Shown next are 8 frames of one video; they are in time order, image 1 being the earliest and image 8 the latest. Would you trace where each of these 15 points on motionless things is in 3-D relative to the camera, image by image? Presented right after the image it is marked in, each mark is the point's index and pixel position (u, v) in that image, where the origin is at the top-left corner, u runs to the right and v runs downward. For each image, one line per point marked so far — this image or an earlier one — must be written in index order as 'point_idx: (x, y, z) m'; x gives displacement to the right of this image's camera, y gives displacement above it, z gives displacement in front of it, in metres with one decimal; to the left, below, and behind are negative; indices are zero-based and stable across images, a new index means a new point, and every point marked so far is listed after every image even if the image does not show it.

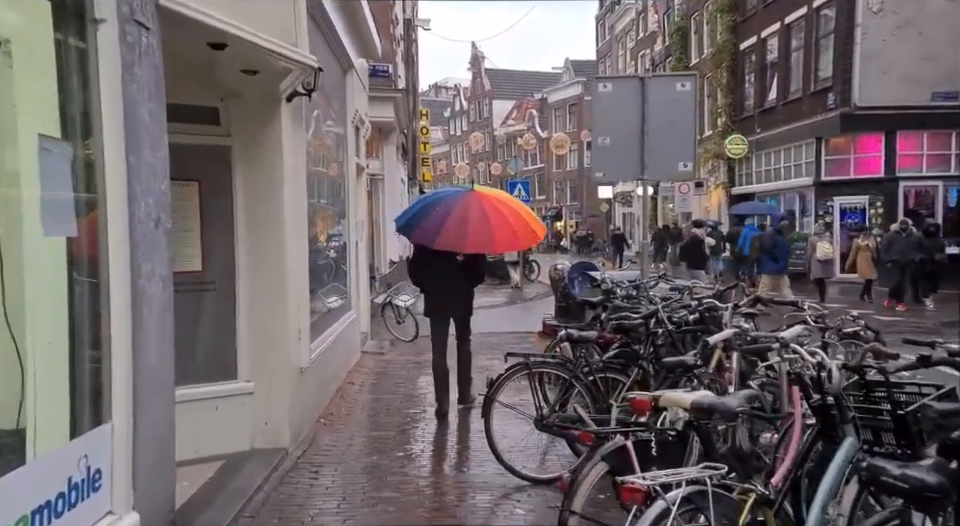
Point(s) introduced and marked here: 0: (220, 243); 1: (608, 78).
0: (-1.6, +0.1, +5.6) m
1: (+1.2, +1.7, +8.2) m
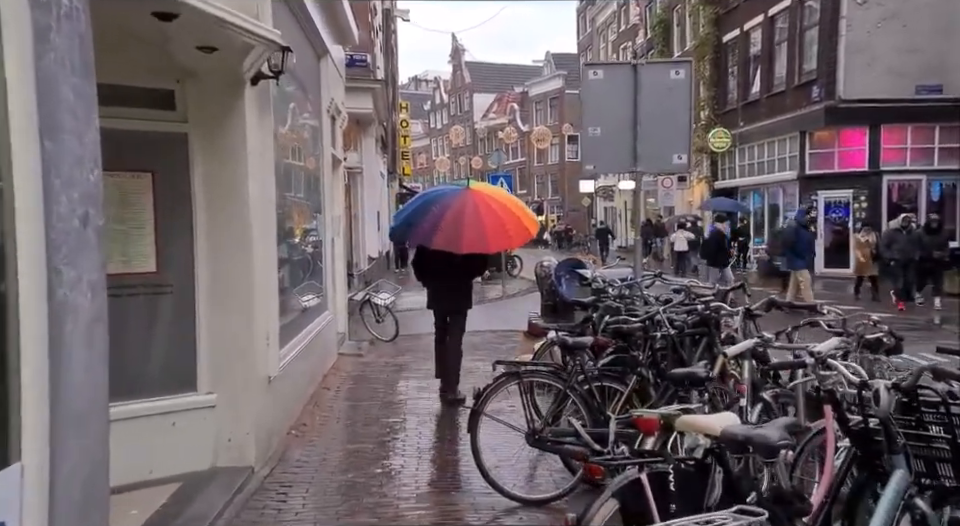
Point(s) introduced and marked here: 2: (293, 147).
0: (-1.7, +0.1, +5.1) m
1: (+1.0, +1.7, +7.7) m
2: (-1.6, +1.0, +7.8) m
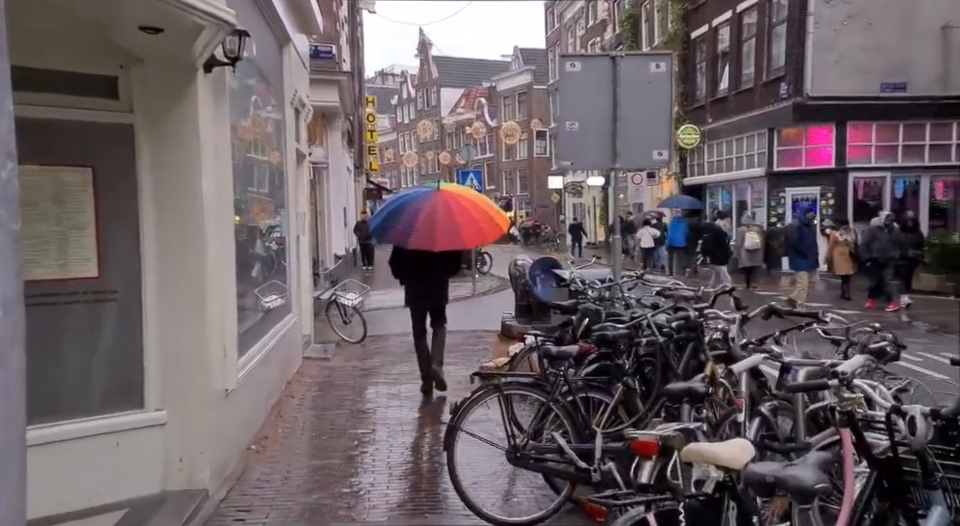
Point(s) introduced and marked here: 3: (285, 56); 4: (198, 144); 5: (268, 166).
0: (-1.8, +0.1, +4.6) m
1: (+0.8, +1.7, +7.4) m
2: (-1.8, +1.0, +7.4) m
3: (-1.9, +2.0, +8.8) m
4: (-1.5, +0.6, +4.7) m
5: (-1.9, +0.8, +7.9) m
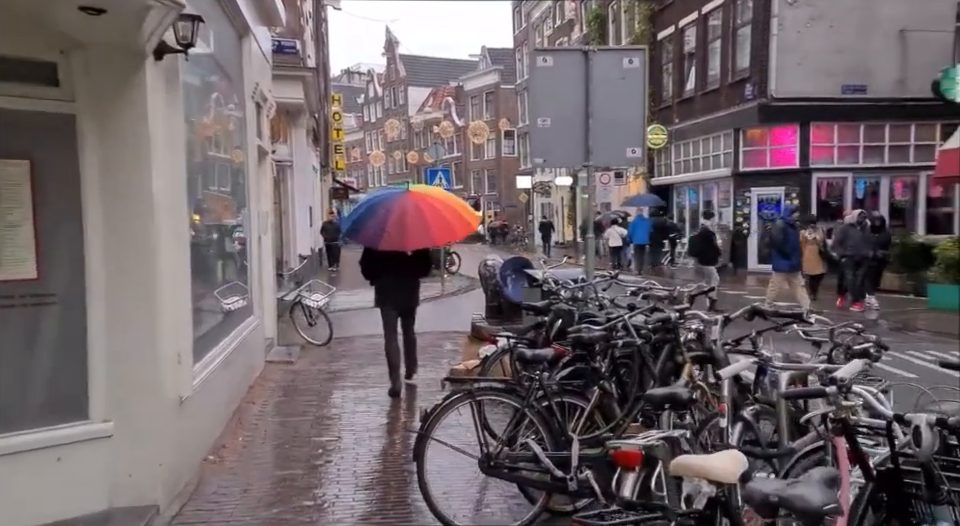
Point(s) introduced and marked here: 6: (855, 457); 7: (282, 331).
0: (-2.0, +0.1, +4.3) m
1: (+0.5, +1.7, +7.2) m
2: (-2.1, +1.0, +7.1) m
3: (-2.2, +2.0, +8.5) m
4: (-1.6, +0.6, +4.5) m
5: (-2.1, +0.8, +7.7) m
6: (+1.4, -0.7, +3.4) m
7: (-2.5, -0.9, +11.4) m
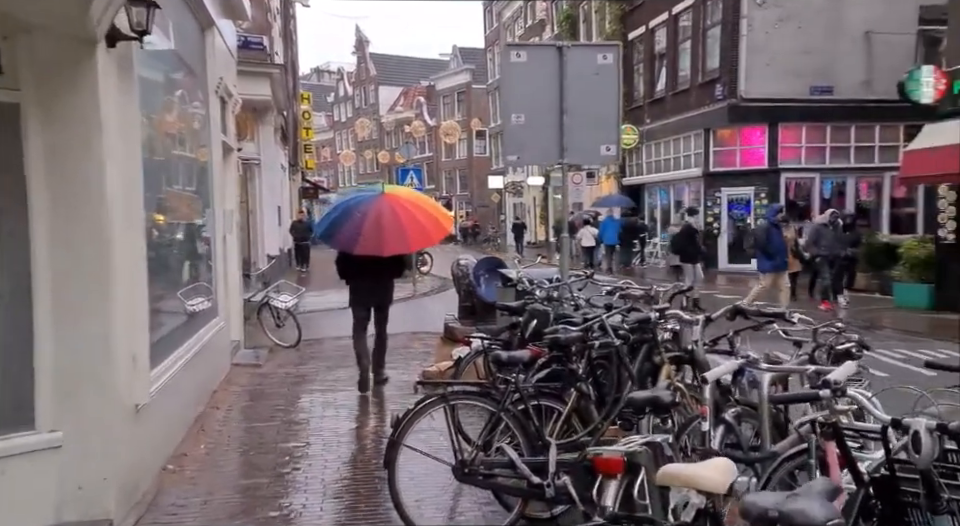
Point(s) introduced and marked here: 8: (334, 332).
0: (-2.1, +0.1, +4.1) m
1: (+0.3, +1.7, +7.1) m
2: (-2.3, +1.0, +6.9) m
3: (-2.5, +2.0, +8.3) m
4: (-1.7, +0.6, +4.2) m
5: (-2.4, +0.8, +7.4) m
6: (+1.3, -0.7, +3.3) m
7: (-2.8, -0.9, +11.2) m
8: (-1.9, -0.9, +11.6) m
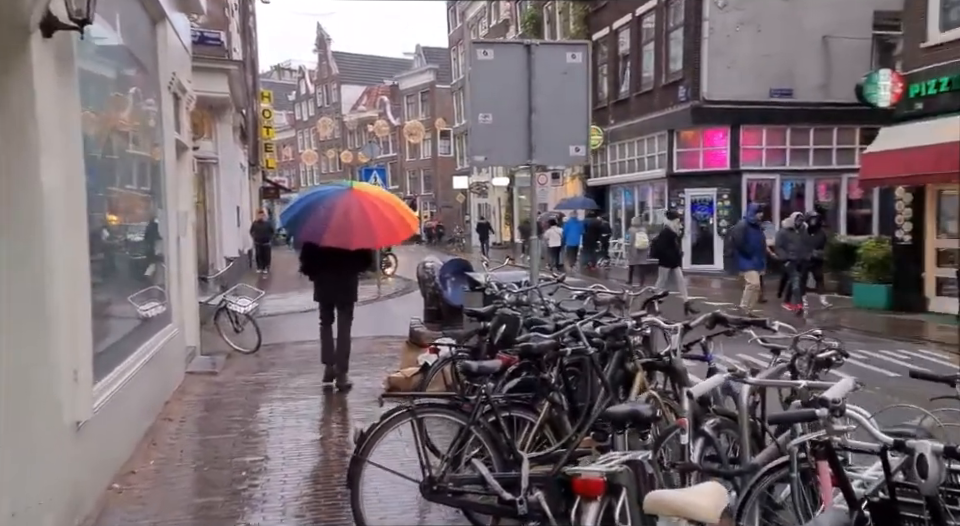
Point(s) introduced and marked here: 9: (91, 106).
0: (-2.2, +0.1, +3.8) m
1: (+0.1, +1.7, +6.9) m
2: (-2.5, +1.0, +6.6) m
3: (-2.8, +2.0, +8.0) m
4: (-1.9, +0.6, +4.0) m
5: (-2.6, +0.8, +7.1) m
6: (+1.2, -0.7, +3.1) m
7: (-3.3, -0.9, +10.8) m
8: (-2.3, -0.9, +11.3) m
9: (-2.3, +0.9, +5.4) m
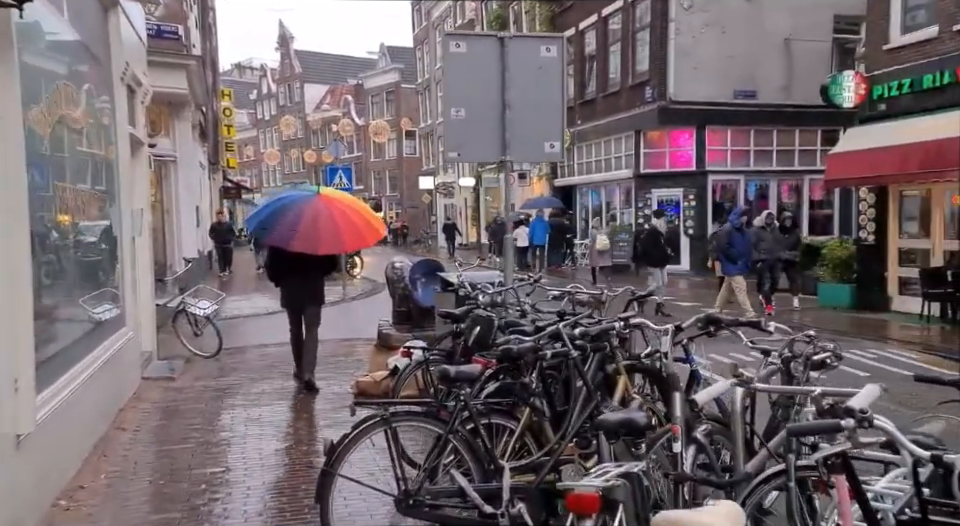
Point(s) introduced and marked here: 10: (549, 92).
0: (-2.3, +0.1, +3.5) m
1: (-0.1, +1.7, +6.7) m
2: (-2.7, +1.0, +6.3) m
3: (-3.0, +2.0, +7.7) m
4: (-2.0, +0.6, +3.7) m
5: (-2.8, +0.8, +6.8) m
6: (+1.2, -0.7, +2.9) m
7: (-3.6, -0.9, +10.5) m
8: (-2.7, -0.9, +10.9) m
9: (-2.5, +0.9, +5.1) m
10: (+0.5, +1.3, +6.8) m
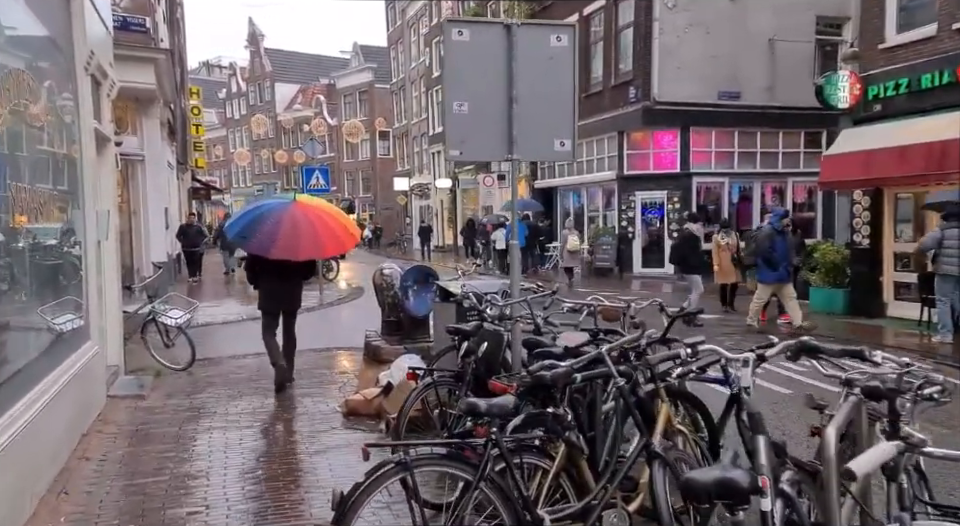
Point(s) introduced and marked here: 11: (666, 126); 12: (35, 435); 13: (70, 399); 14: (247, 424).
0: (-2.2, 0.0, +2.8) m
1: (-0.1, +1.6, +6.0) m
2: (-2.7, +0.9, +5.6) m
3: (-3.0, +1.9, +6.9) m
4: (-1.8, +0.6, +3.0) m
5: (-2.8, +0.8, +6.1) m
6: (+1.3, -0.8, +2.3) m
7: (-3.7, -1.0, +9.7) m
8: (-2.8, -1.0, +10.2) m
9: (-2.4, +0.9, +4.4) m
10: (+0.6, +1.2, +6.2) m
11: (+4.1, +3.0, +19.7) m
12: (-2.3, -0.9, +4.7) m
13: (-2.5, -0.9, +5.6) m
14: (-1.7, -1.2, +6.5) m
